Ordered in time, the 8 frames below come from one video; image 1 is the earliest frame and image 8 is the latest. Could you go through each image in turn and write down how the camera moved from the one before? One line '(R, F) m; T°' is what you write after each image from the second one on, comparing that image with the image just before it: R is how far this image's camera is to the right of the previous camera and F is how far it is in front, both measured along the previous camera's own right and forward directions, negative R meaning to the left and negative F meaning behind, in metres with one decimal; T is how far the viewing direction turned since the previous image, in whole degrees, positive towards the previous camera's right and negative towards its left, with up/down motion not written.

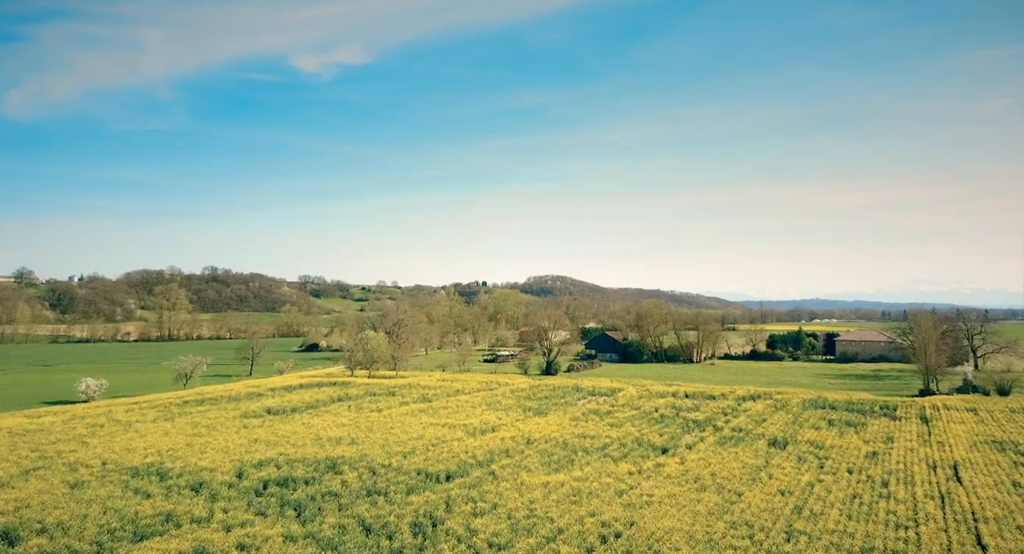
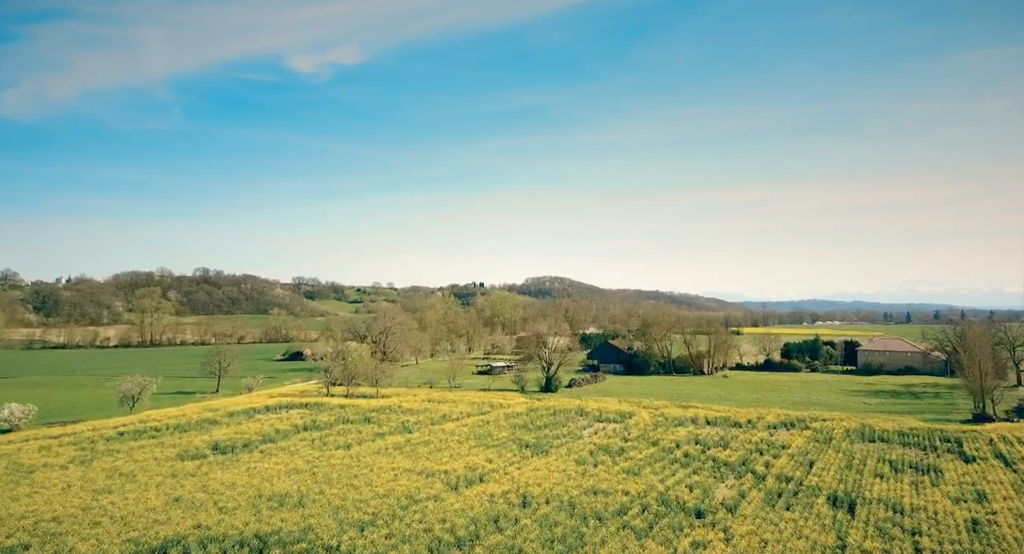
(+0.2, +7.1) m; 0°
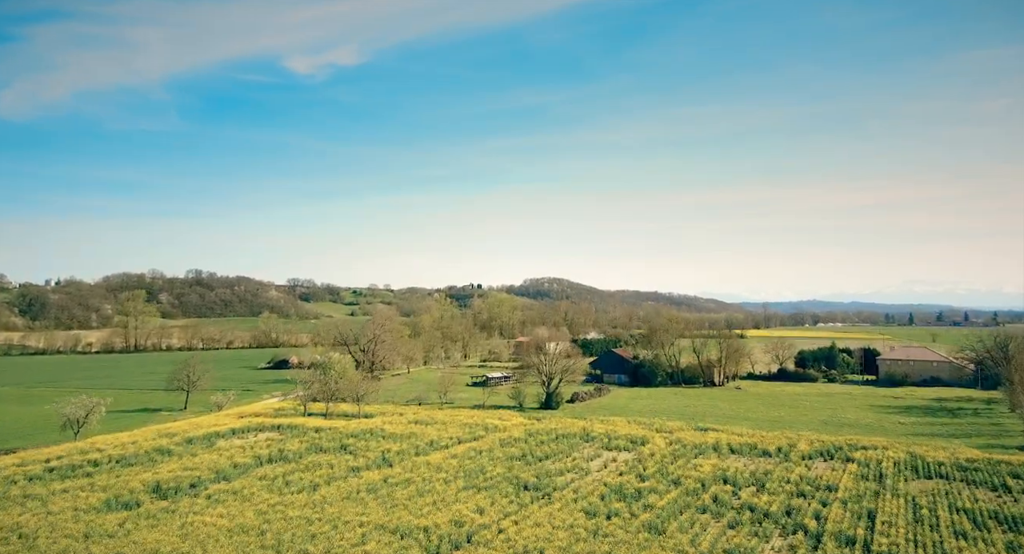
(+0.1, +5.8) m; 0°
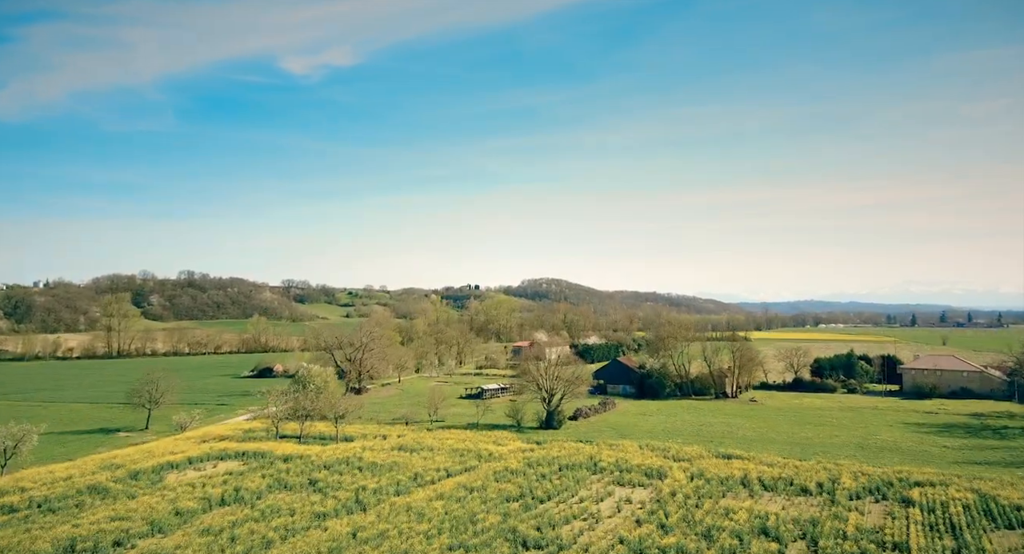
(+0.1, +5.8) m; 0°
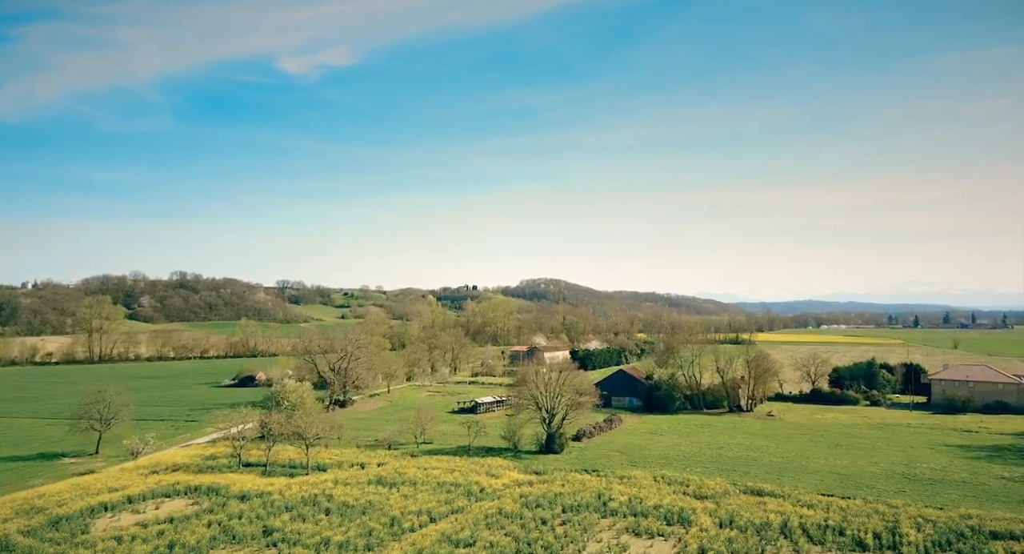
(+0.1, +5.9) m; 0°
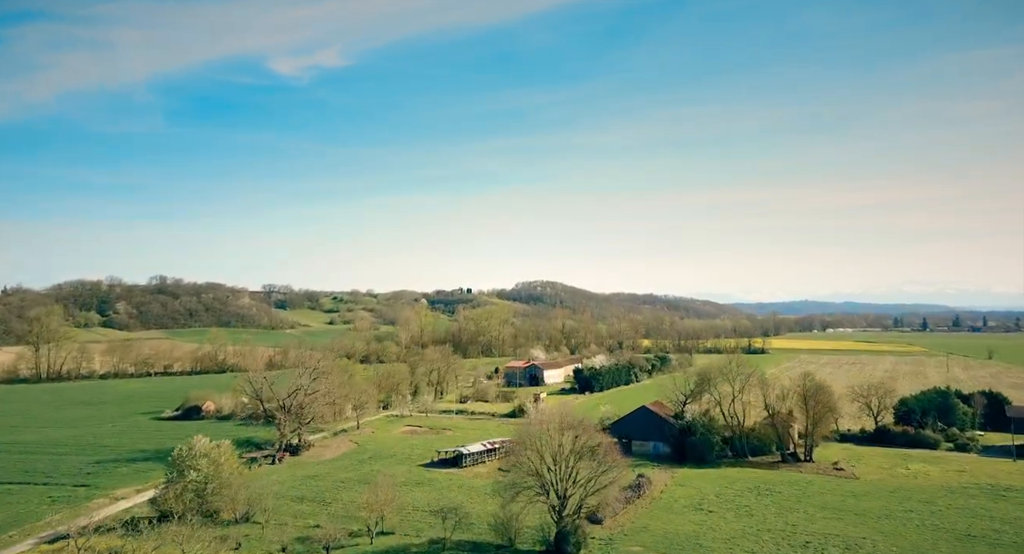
(+0.1, +15.0) m; 0°
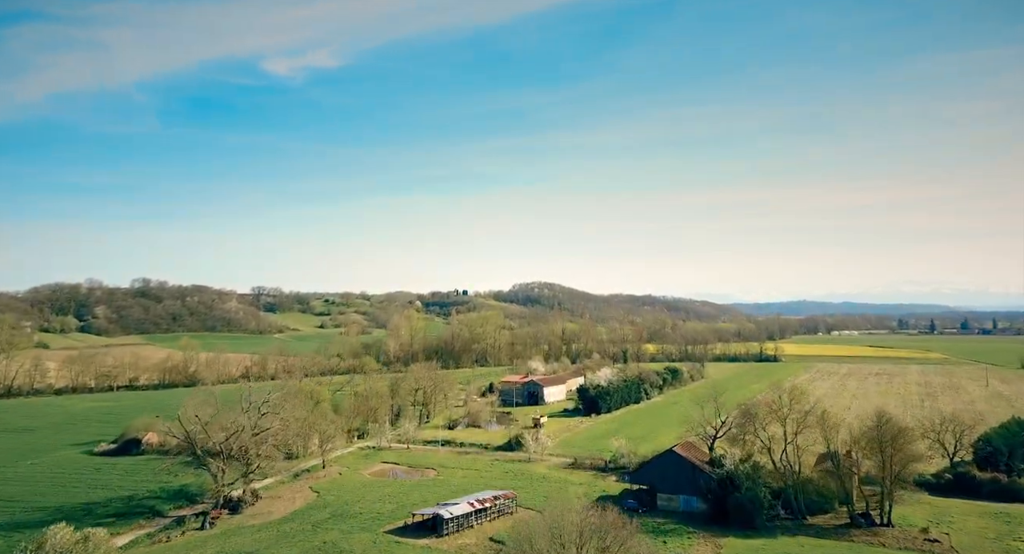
(+0.2, +12.0) m; 0°
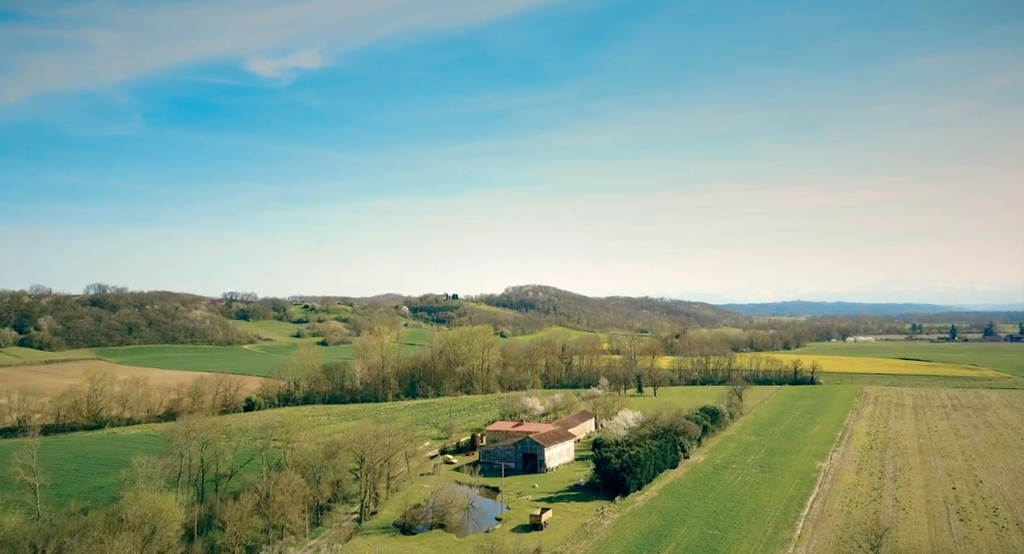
(+0.6, +28.0) m; 0°
